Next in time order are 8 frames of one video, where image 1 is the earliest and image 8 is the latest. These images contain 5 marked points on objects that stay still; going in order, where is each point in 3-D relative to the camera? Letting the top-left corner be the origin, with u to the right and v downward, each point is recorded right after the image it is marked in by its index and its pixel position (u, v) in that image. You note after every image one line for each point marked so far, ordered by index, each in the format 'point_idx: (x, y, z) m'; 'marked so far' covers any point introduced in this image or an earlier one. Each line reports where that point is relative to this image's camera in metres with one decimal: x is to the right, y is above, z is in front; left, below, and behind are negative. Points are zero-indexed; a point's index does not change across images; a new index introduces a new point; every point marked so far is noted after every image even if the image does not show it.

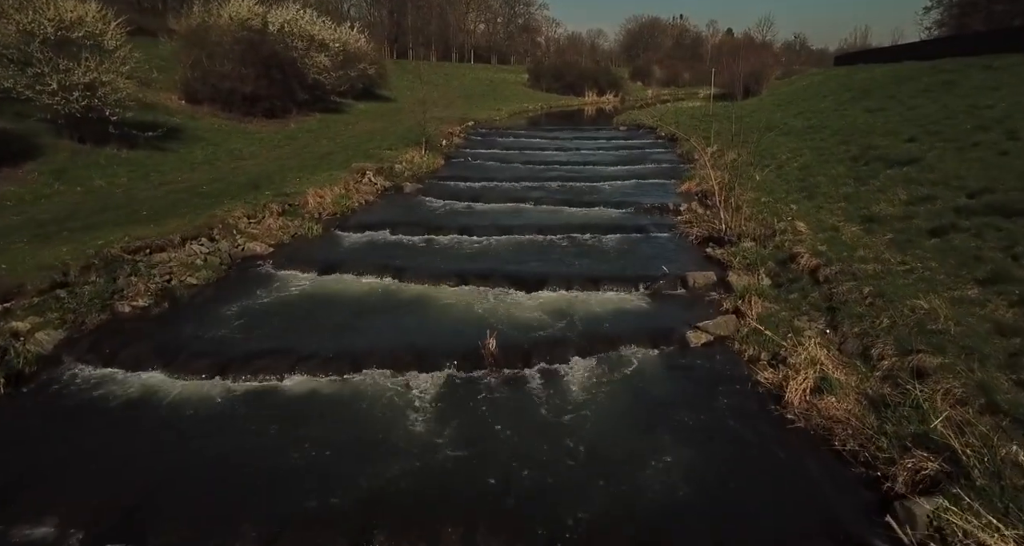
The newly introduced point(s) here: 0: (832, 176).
0: (+7.6, +2.3, +14.5) m
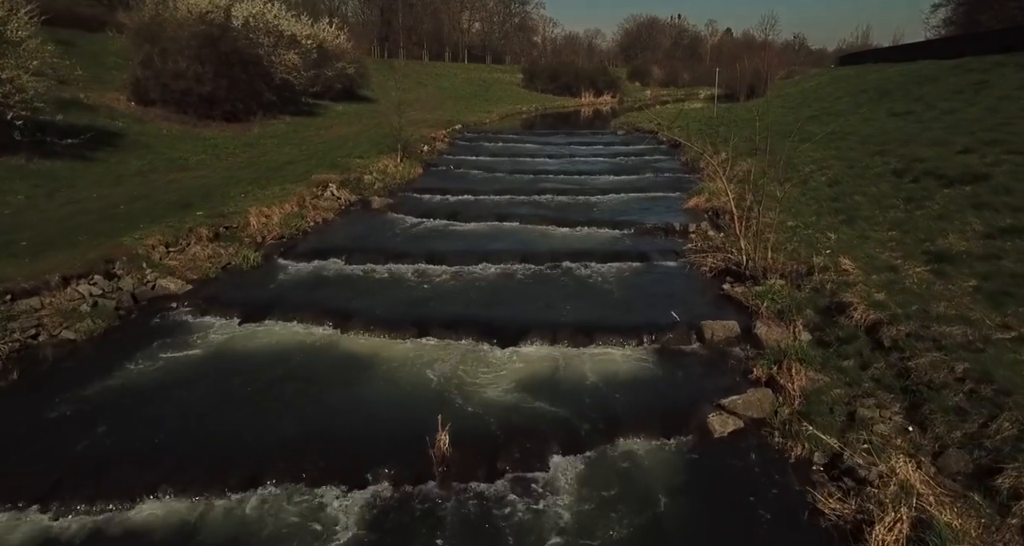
0: (+7.2, +1.5, +12.1) m
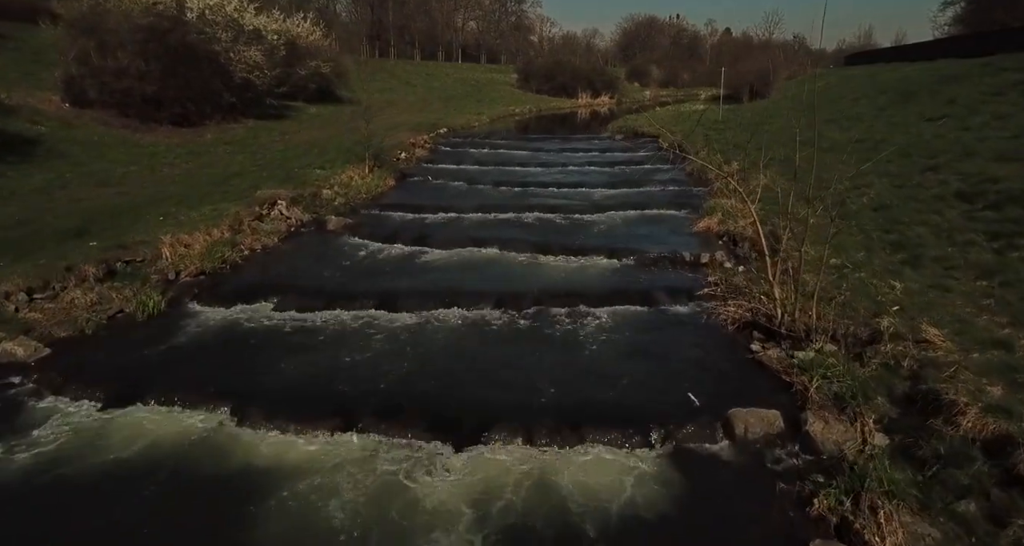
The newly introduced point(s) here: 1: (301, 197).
0: (+6.7, +0.7, +9.6) m
1: (-5.5, +2.0, +15.7) m
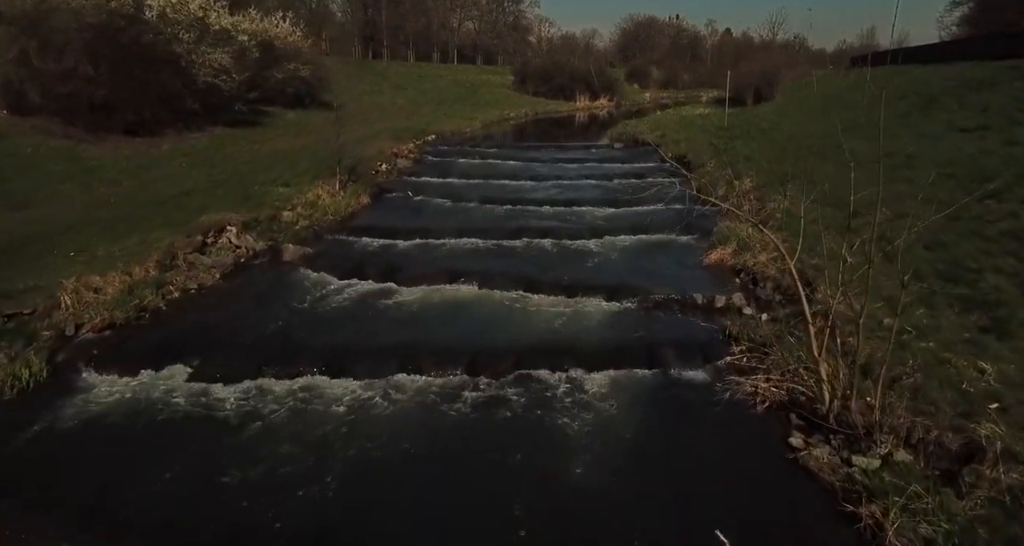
0: (+6.4, 0.0, +7.7) m
1: (-5.8, +1.2, +13.8) m
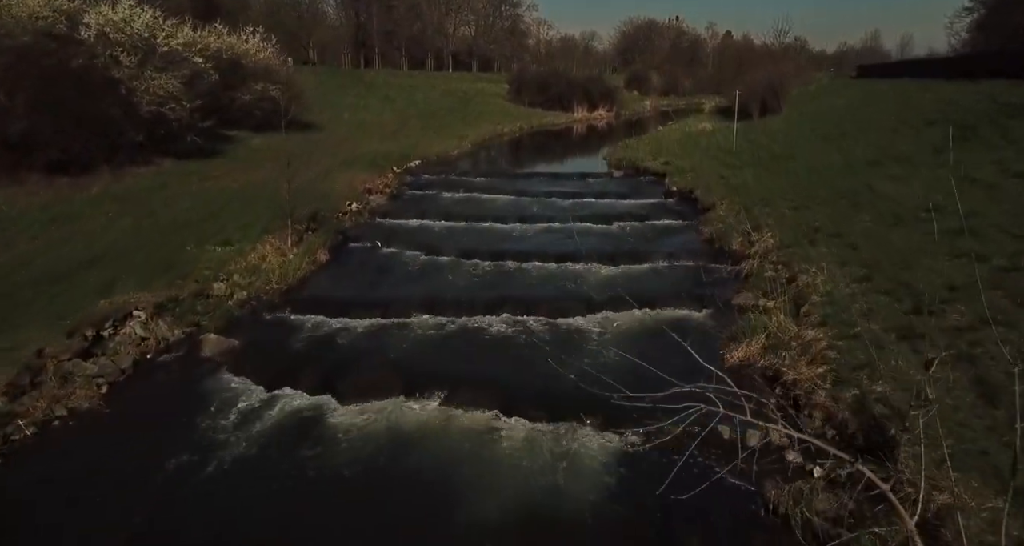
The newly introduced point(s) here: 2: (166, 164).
0: (+6.0, -1.7, +5.1) m
1: (-6.2, -0.4, +11.2) m
2: (-11.3, +3.5, +19.8) m
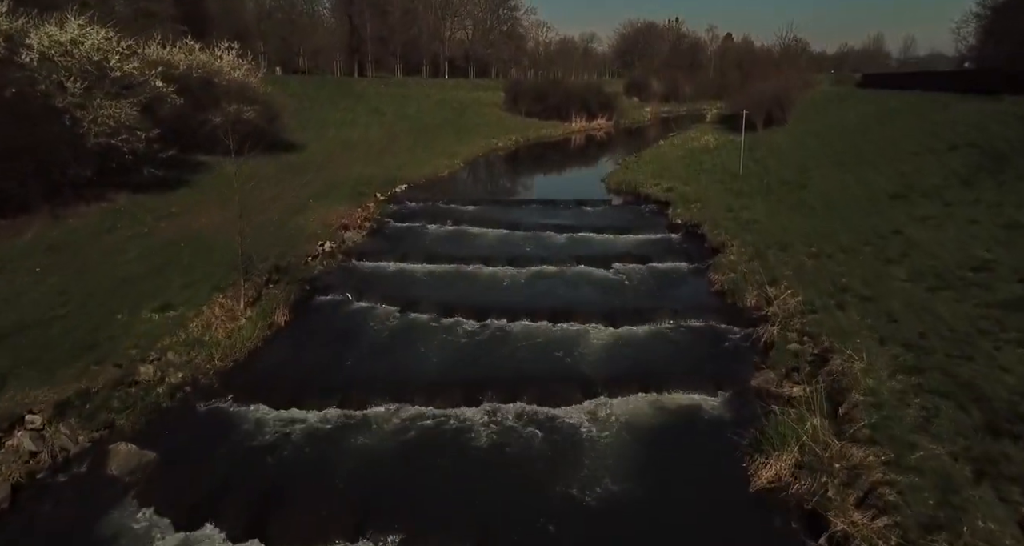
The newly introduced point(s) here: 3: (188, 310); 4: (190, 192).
0: (+5.7, -3.1, +3.3) m
1: (-6.5, -1.8, +9.4) m
2: (-11.6, +2.1, +17.9) m
3: (-6.5, -0.8, +11.9) m
4: (-10.6, +2.6, +19.8) m
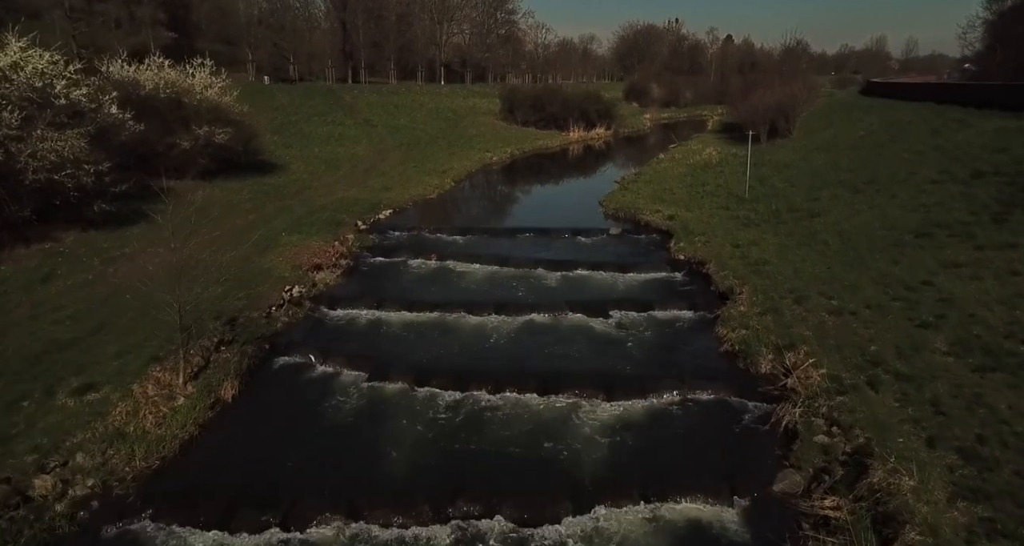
0: (+5.3, -4.3, +1.6) m
1: (-6.9, -3.1, +7.6) m
2: (-11.9, +0.9, +16.2) m
3: (-6.8, -2.1, +10.2) m
4: (-10.9, +1.3, +18.1) m
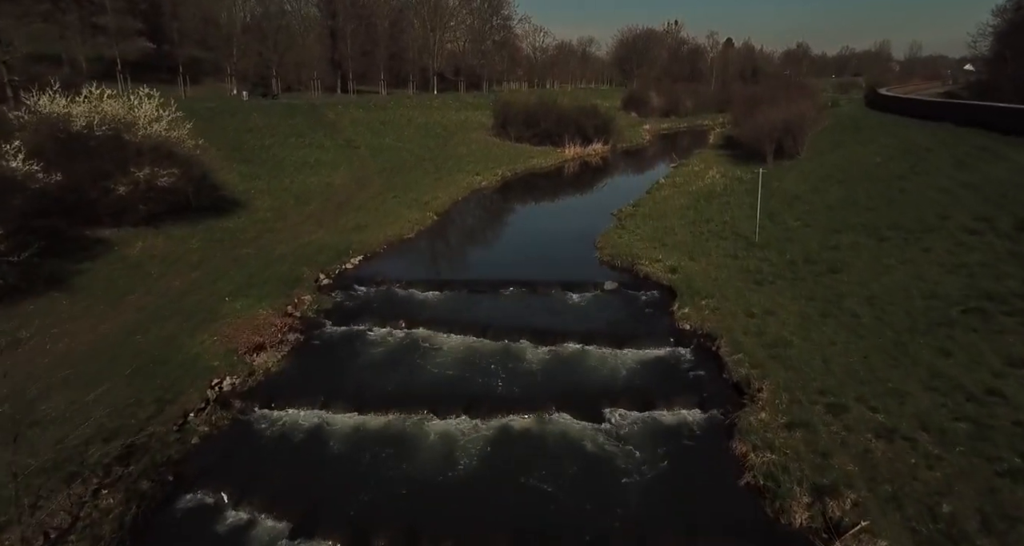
0: (+4.8, -6.3, -1.2) m
1: (-7.4, -5.1, +4.9) m
2: (-12.5, -1.2, +13.4) m
3: (-7.4, -4.1, +7.4) m
4: (-11.5, -0.7, +15.3) m
